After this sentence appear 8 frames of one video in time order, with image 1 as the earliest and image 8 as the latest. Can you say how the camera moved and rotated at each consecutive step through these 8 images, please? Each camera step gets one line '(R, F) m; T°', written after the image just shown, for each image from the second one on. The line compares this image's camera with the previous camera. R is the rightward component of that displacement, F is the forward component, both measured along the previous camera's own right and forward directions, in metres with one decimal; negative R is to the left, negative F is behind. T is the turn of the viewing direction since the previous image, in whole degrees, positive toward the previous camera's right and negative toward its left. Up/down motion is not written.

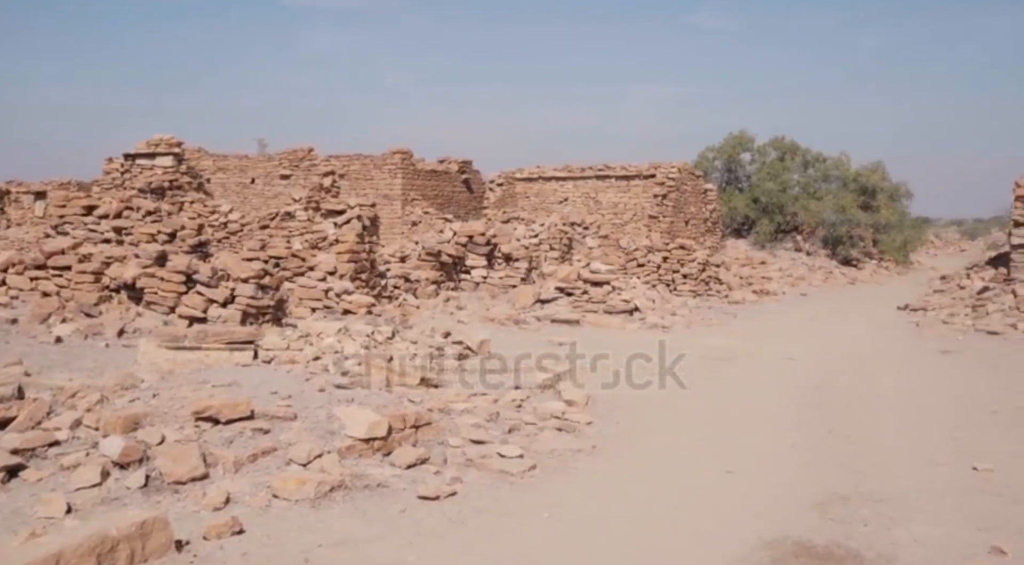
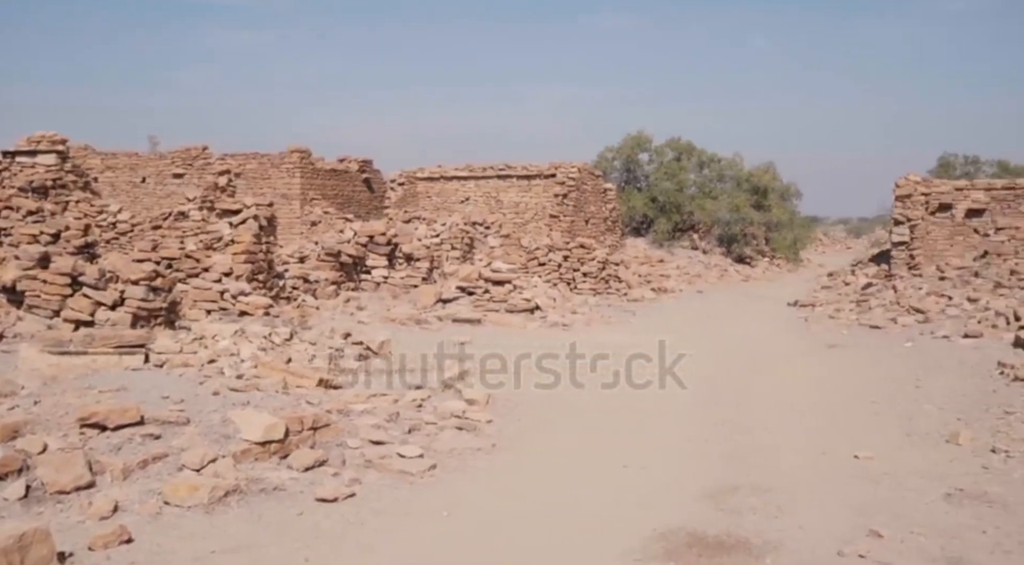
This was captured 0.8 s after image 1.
(+0.3, 0.0) m; +4°
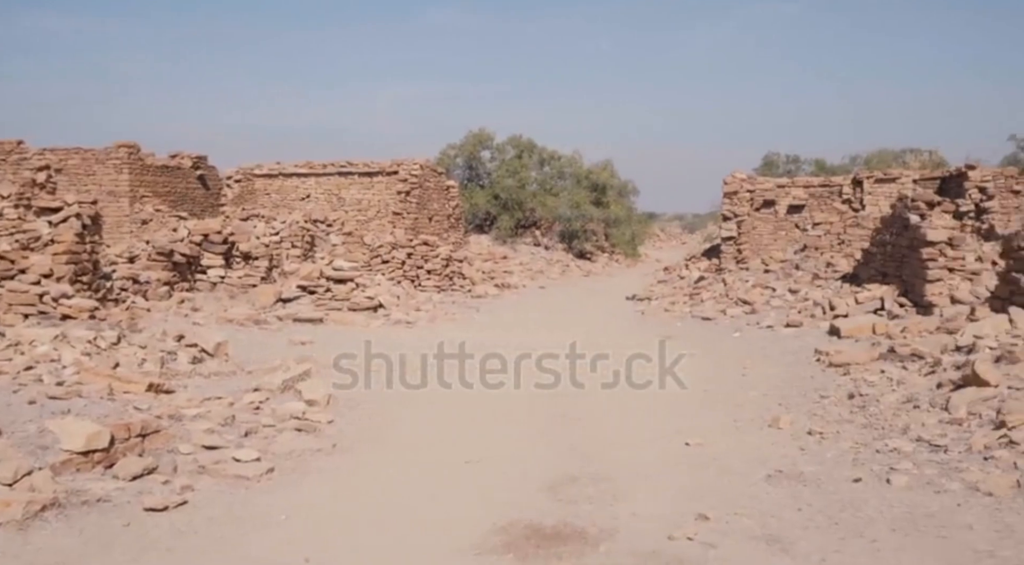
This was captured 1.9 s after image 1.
(+0.5, 0.0) m; +6°
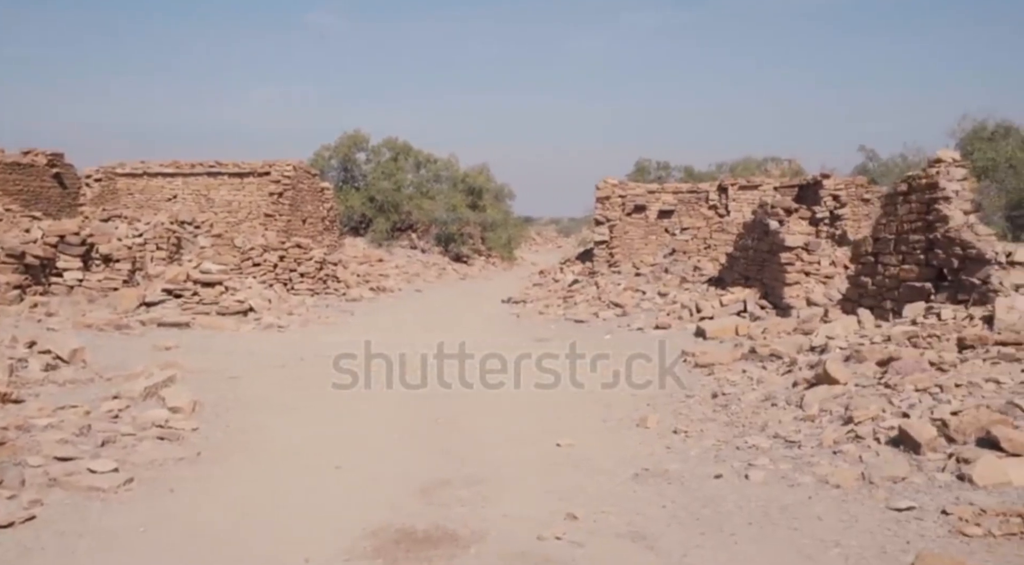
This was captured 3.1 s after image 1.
(+0.4, 0.0) m; +6°
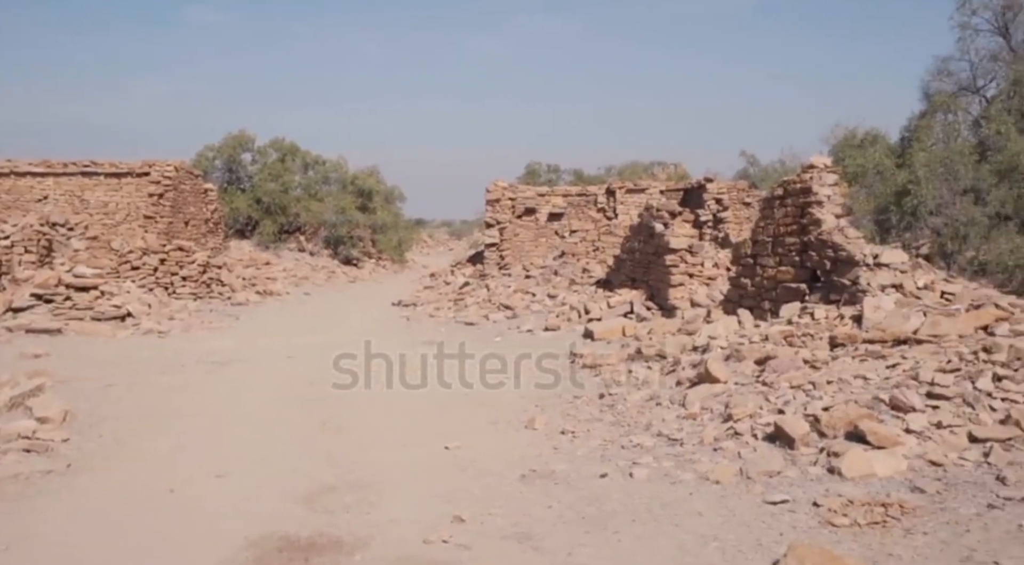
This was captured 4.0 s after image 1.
(+0.4, 0.0) m; +5°
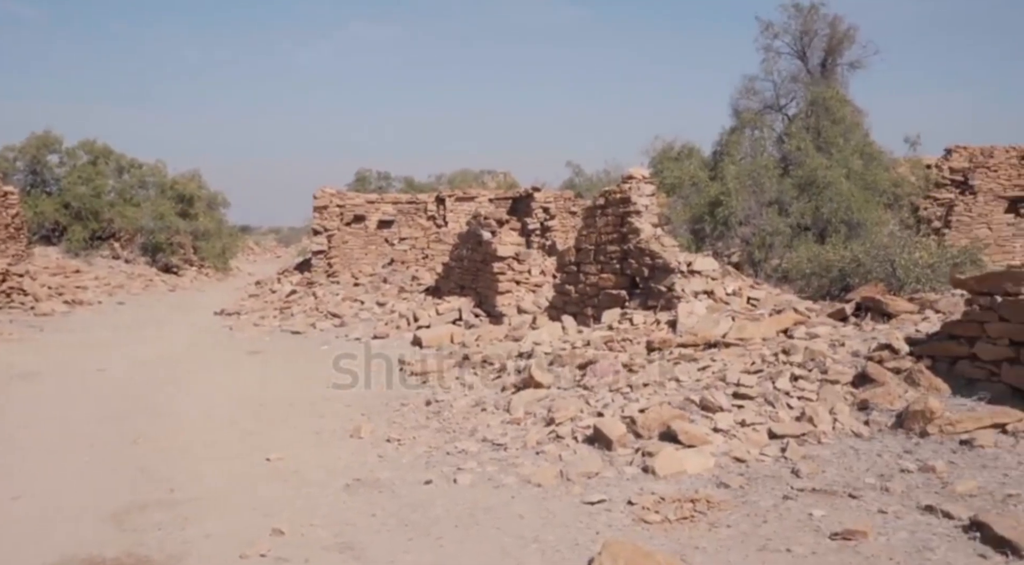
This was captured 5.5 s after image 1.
(+0.5, -0.1) m; +7°
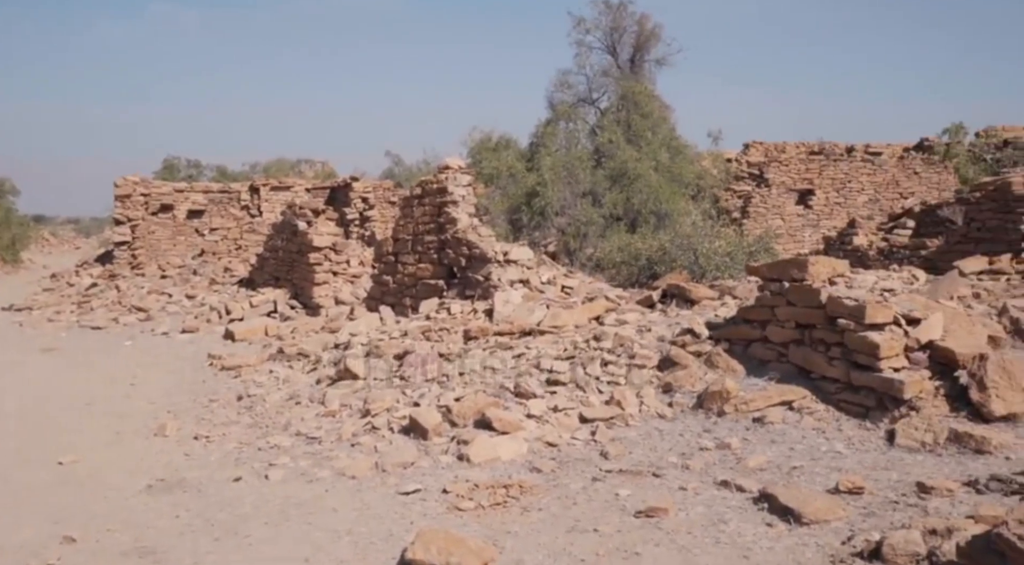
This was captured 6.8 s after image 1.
(+0.6, 0.0) m; +8°
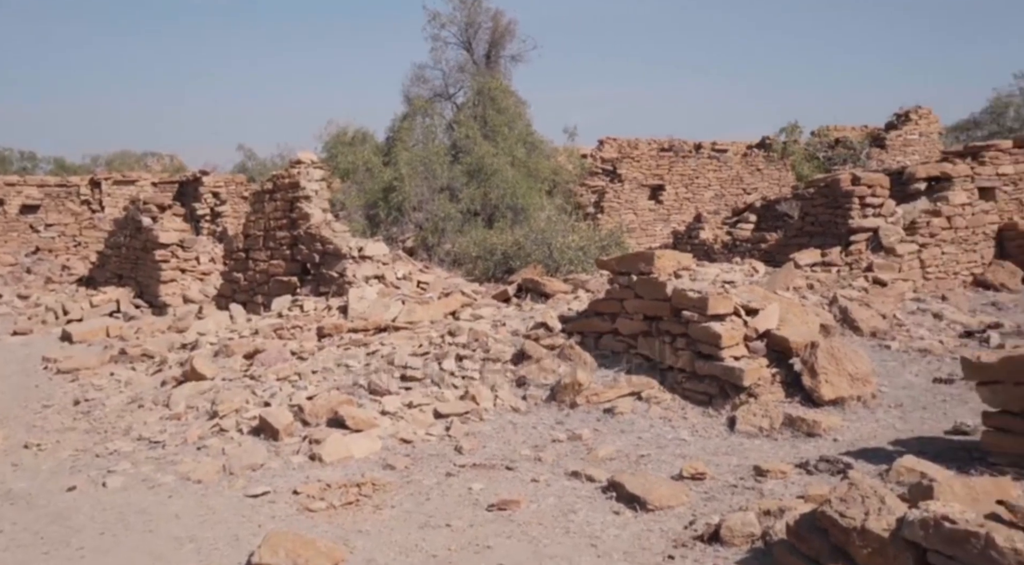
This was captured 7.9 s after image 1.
(+0.5, 0.0) m; +6°
